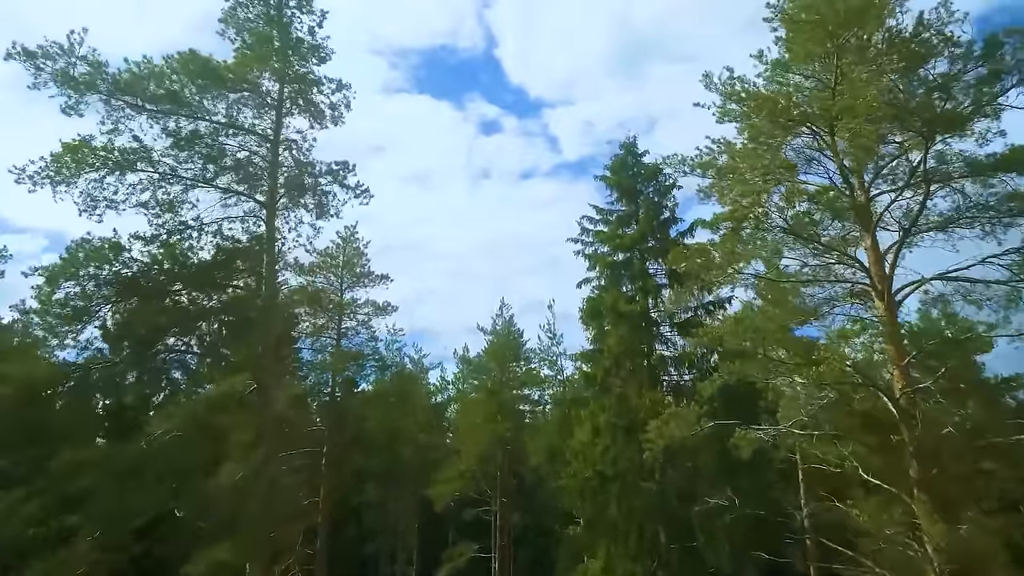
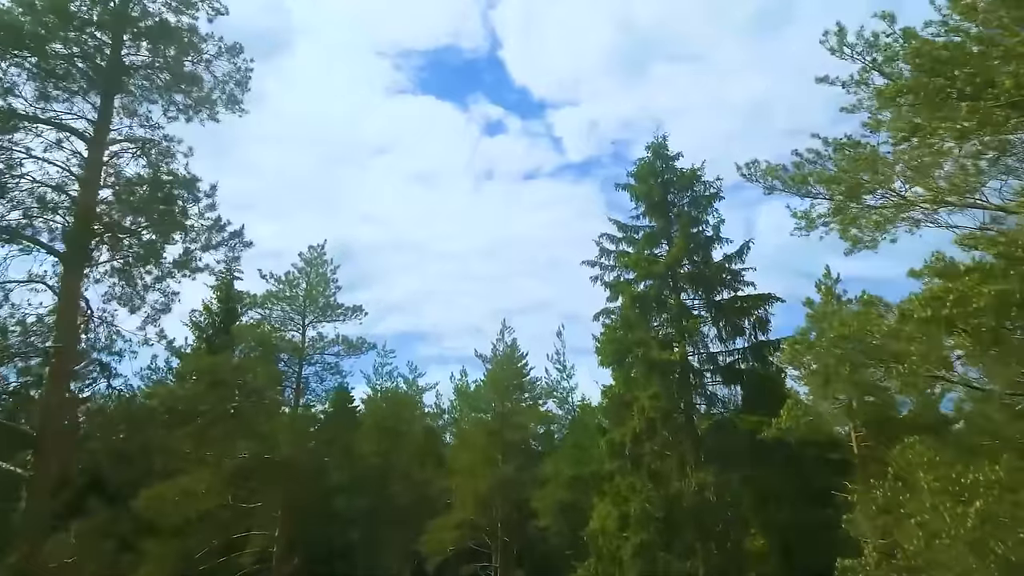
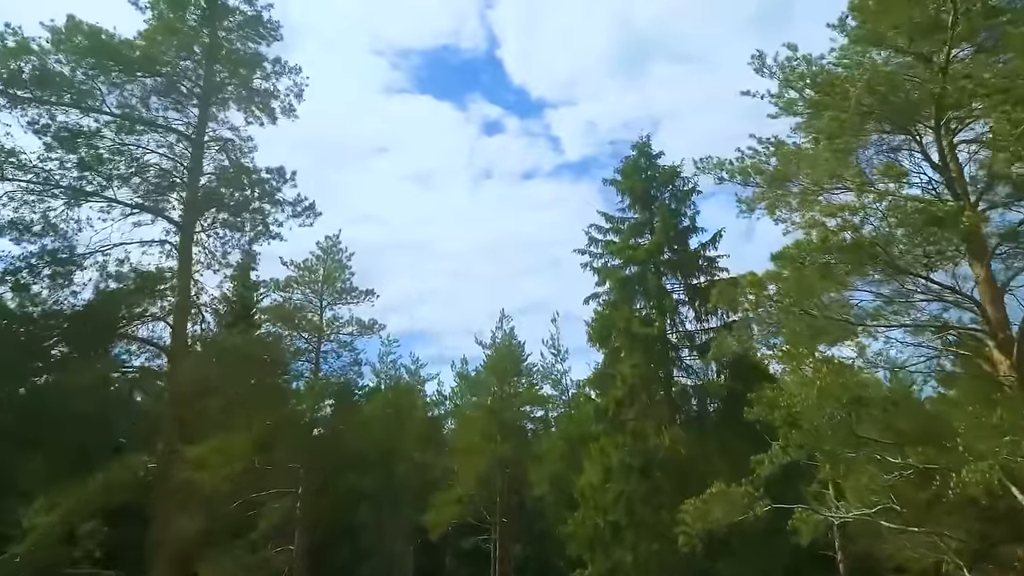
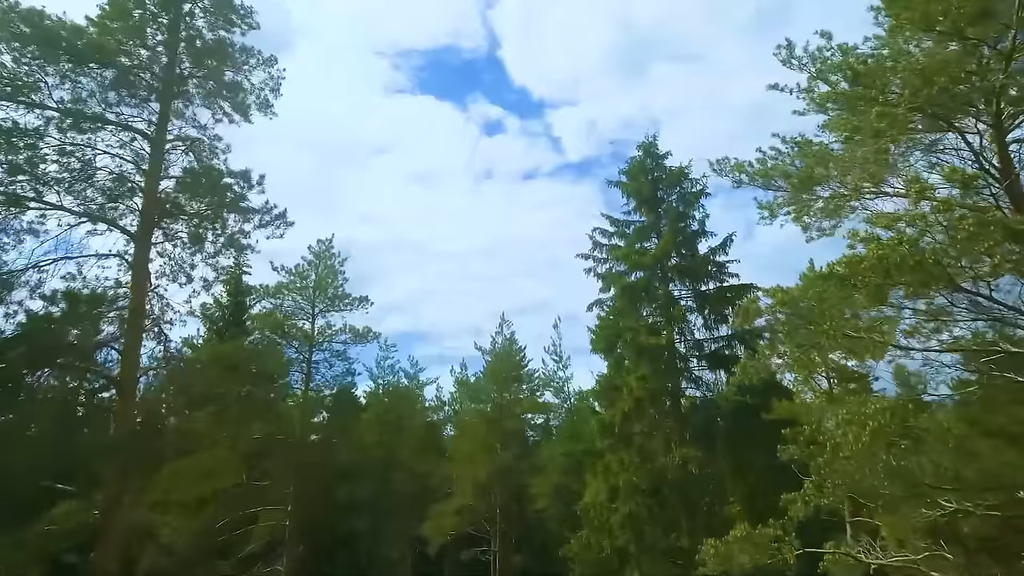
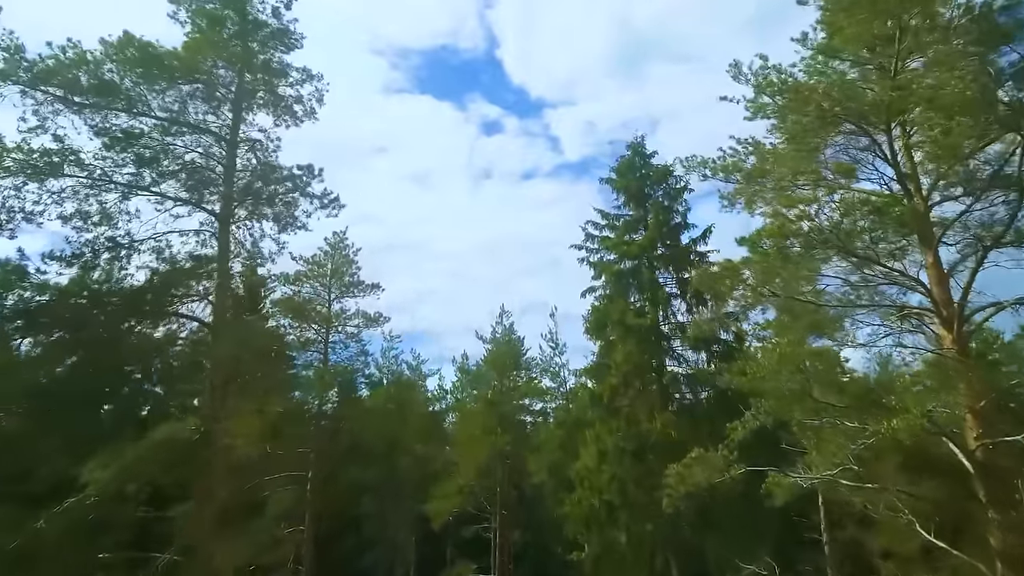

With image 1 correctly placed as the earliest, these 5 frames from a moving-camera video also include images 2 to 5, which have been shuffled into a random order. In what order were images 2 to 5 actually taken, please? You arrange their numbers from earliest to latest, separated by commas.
5, 3, 4, 2
